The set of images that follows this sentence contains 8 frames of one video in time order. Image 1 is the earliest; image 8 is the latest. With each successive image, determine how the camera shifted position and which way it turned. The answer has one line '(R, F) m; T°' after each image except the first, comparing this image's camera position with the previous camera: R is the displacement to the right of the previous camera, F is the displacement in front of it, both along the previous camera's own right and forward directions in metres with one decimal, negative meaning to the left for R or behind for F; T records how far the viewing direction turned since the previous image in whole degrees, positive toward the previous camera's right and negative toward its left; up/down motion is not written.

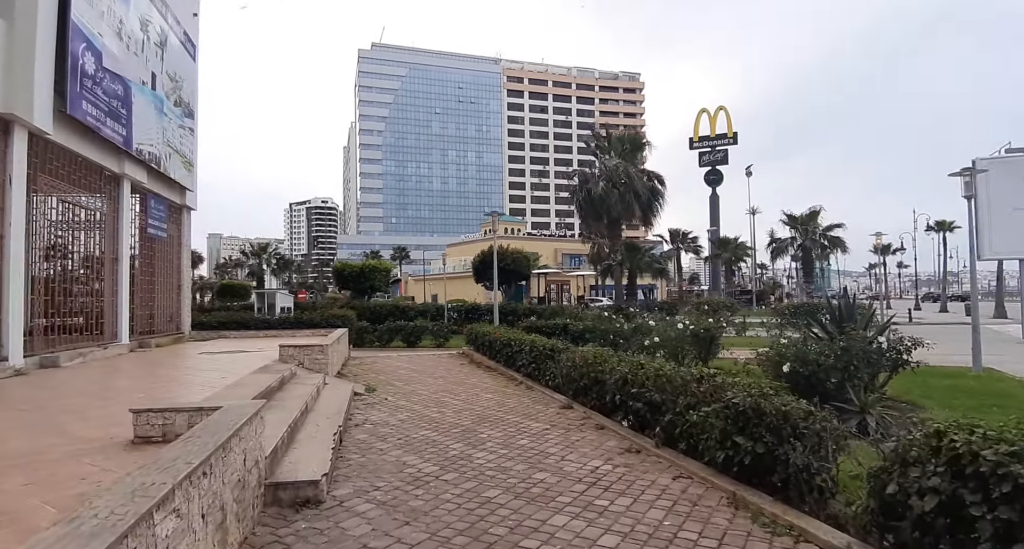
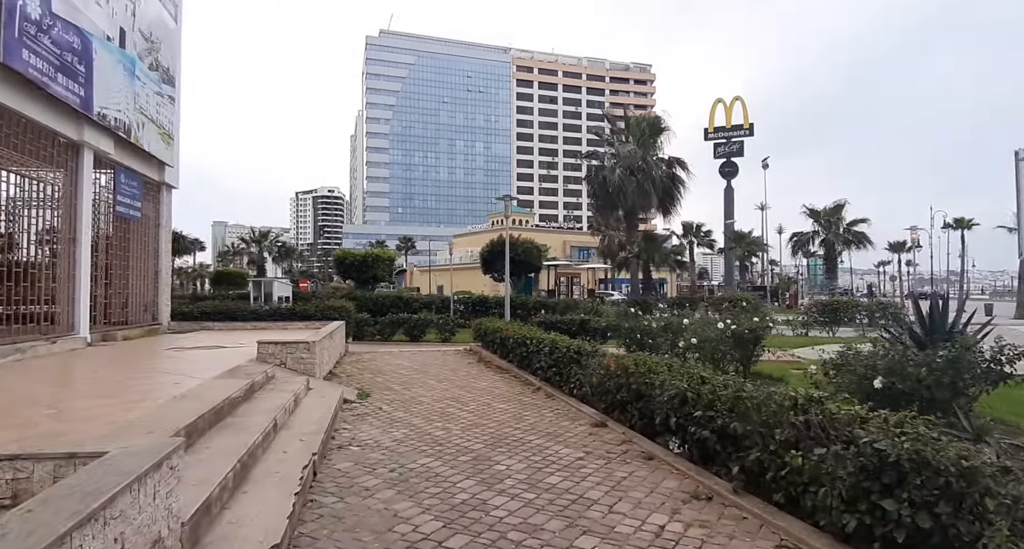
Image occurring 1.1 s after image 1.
(-0.2, +1.6) m; -1°
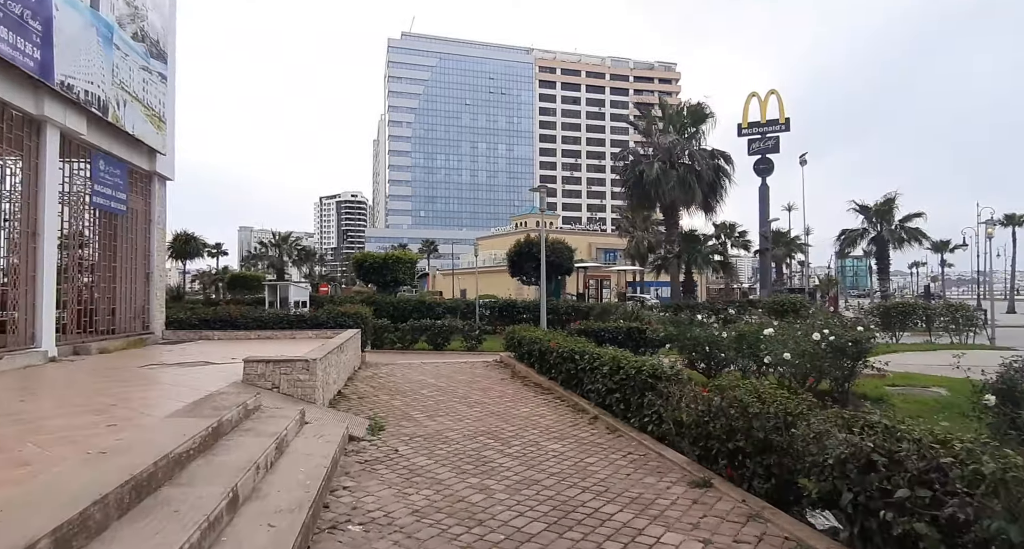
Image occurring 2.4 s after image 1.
(-0.4, +1.9) m; -2°
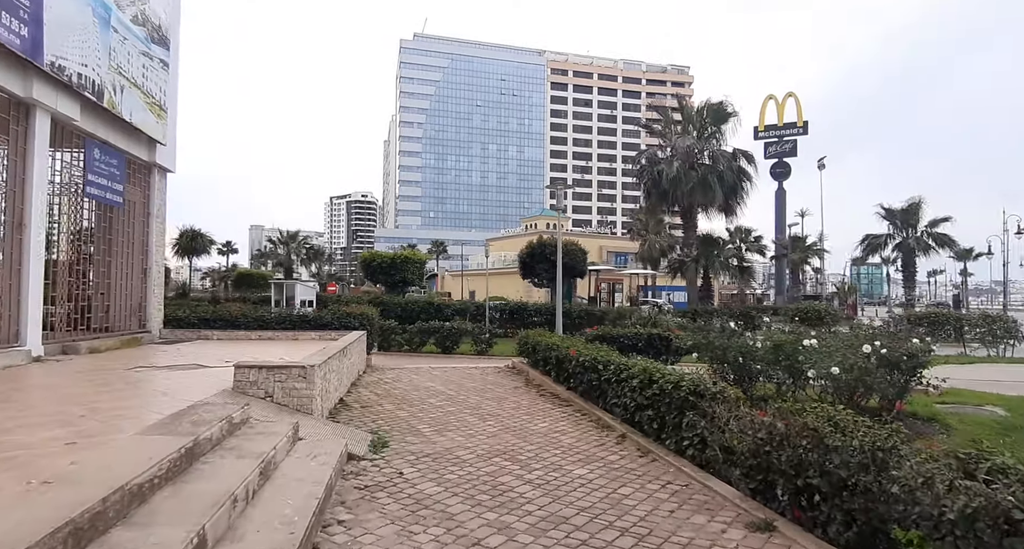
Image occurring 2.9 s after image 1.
(-0.1, +0.7) m; -1°
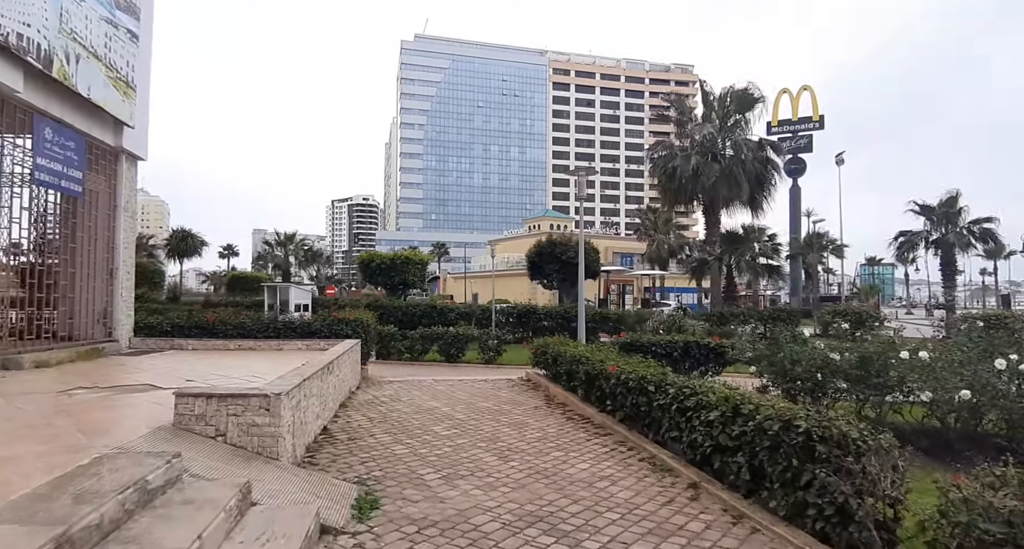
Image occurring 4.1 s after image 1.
(-0.3, +1.7) m; 0°
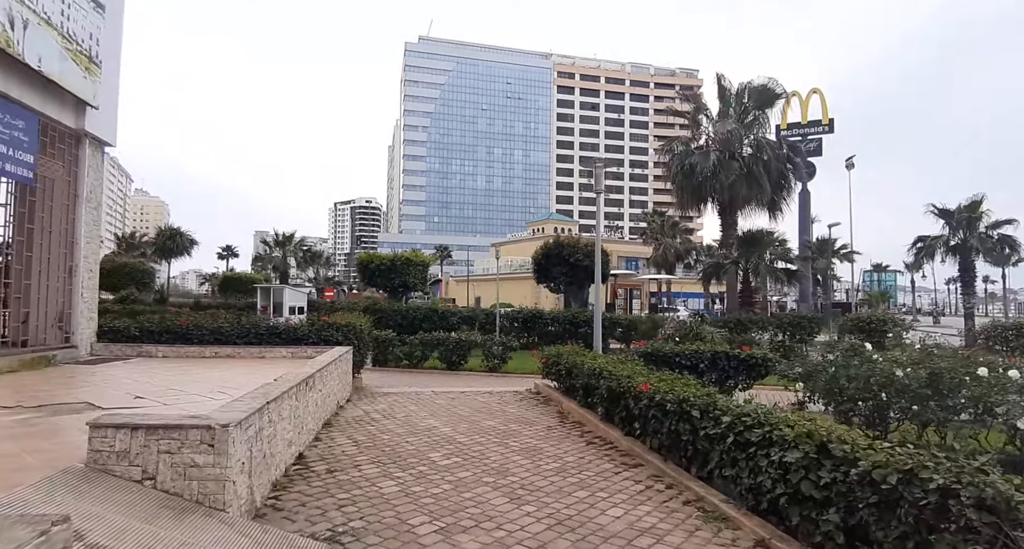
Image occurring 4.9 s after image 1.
(-0.1, +1.1) m; 0°
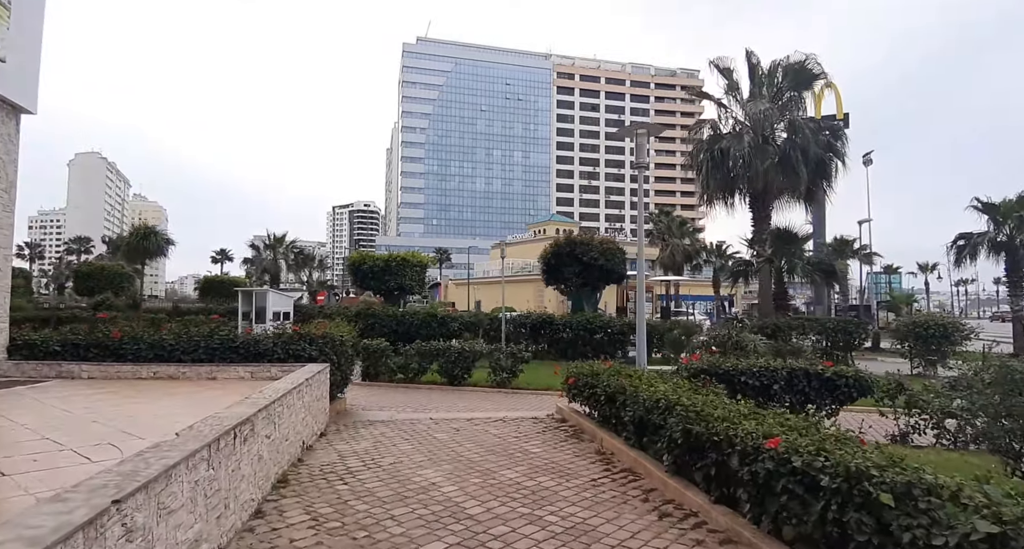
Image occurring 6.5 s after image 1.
(-0.3, +2.2) m; 0°
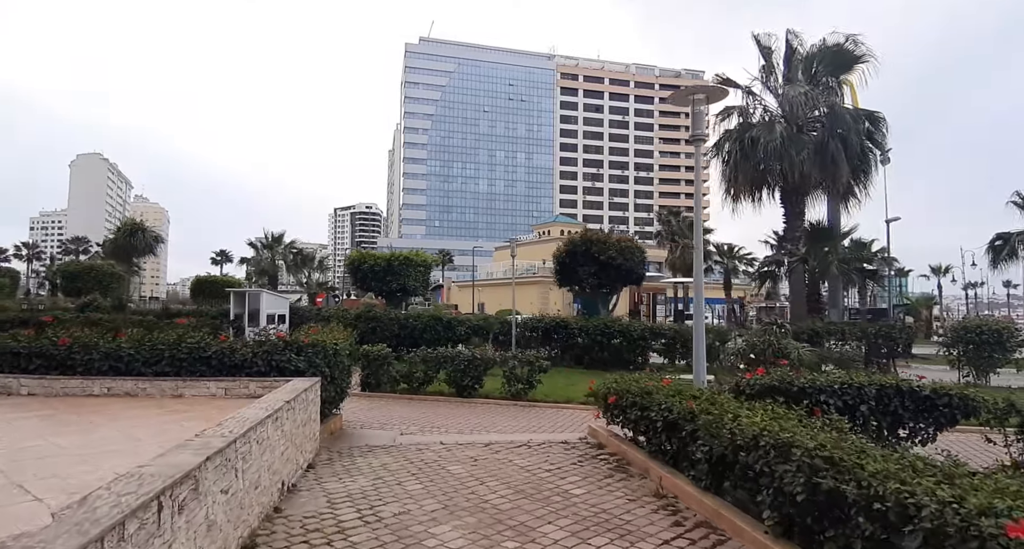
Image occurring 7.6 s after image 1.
(-0.3, +1.4) m; 0°
